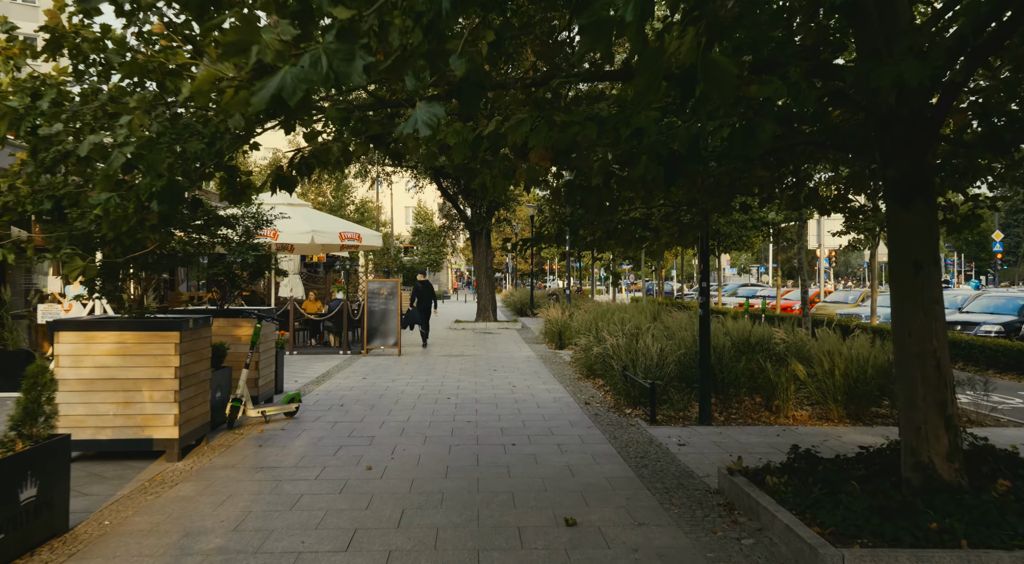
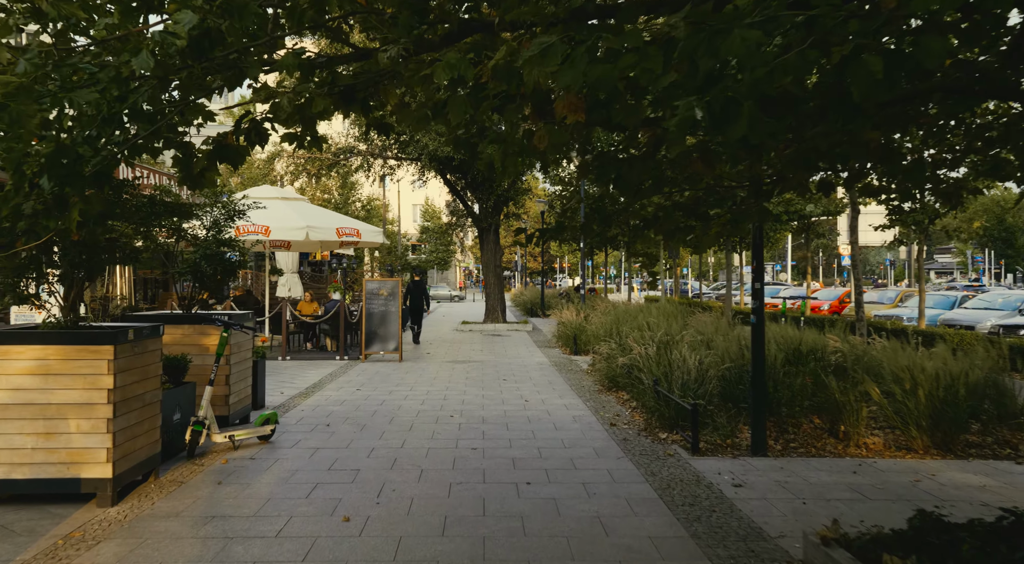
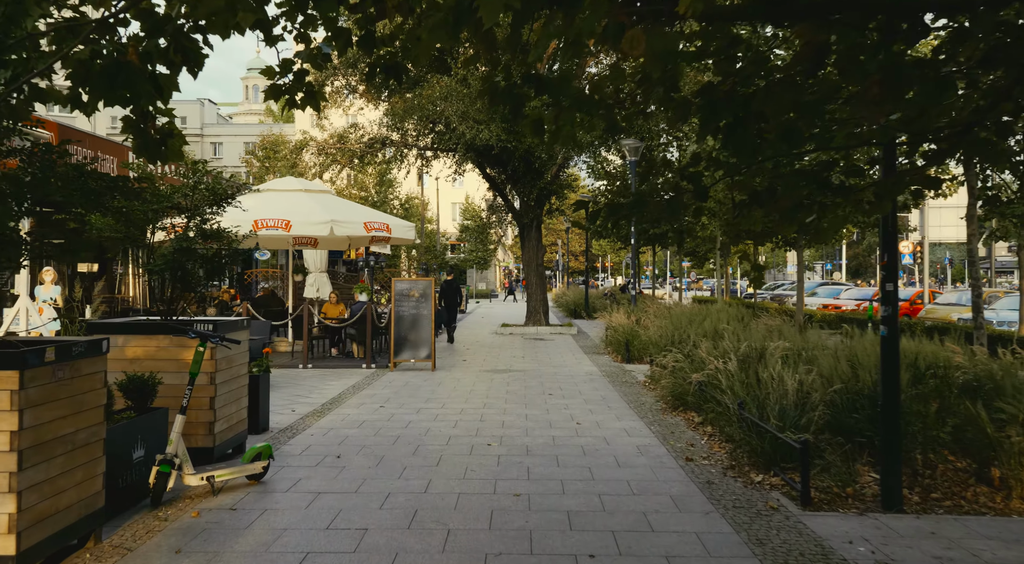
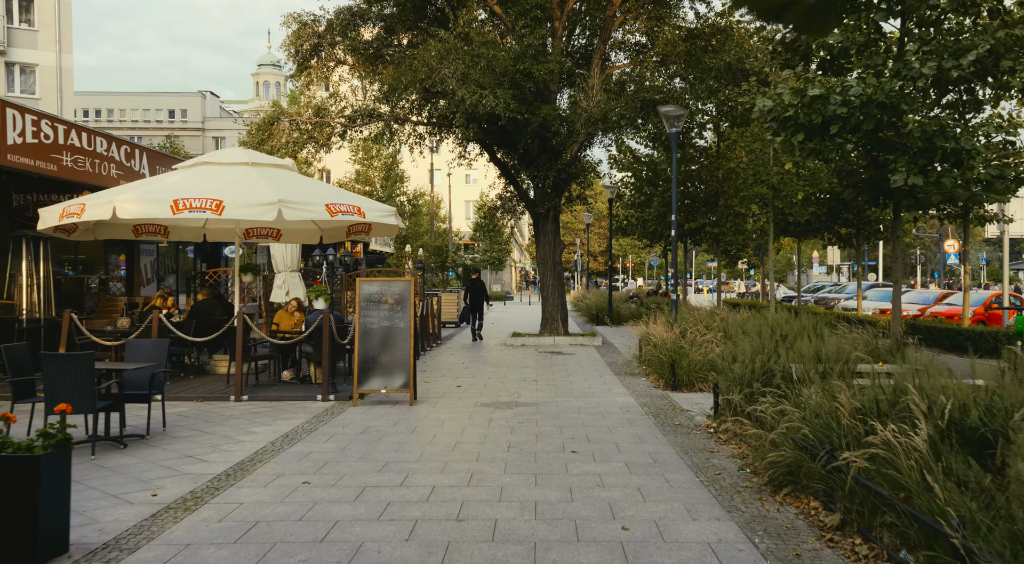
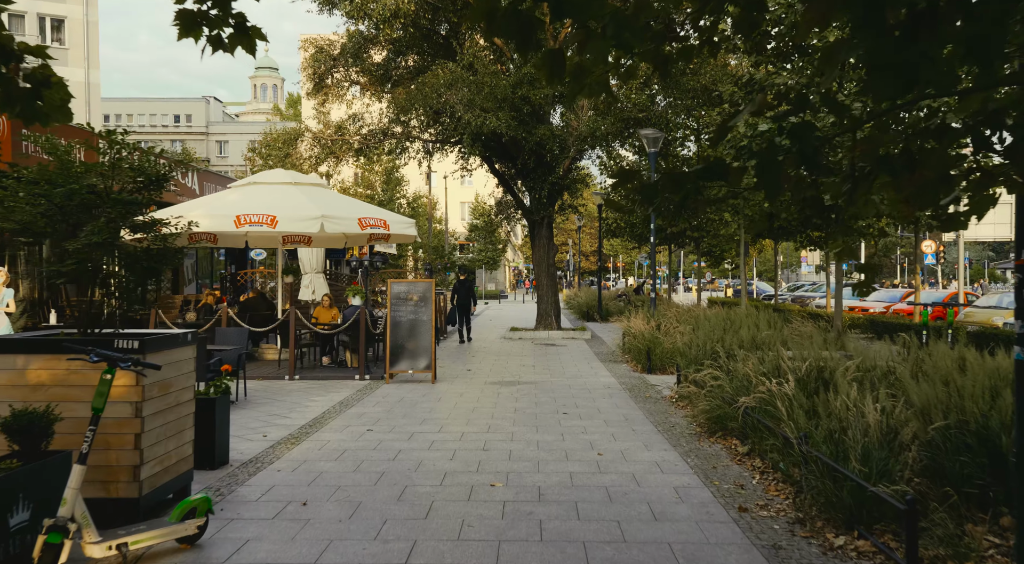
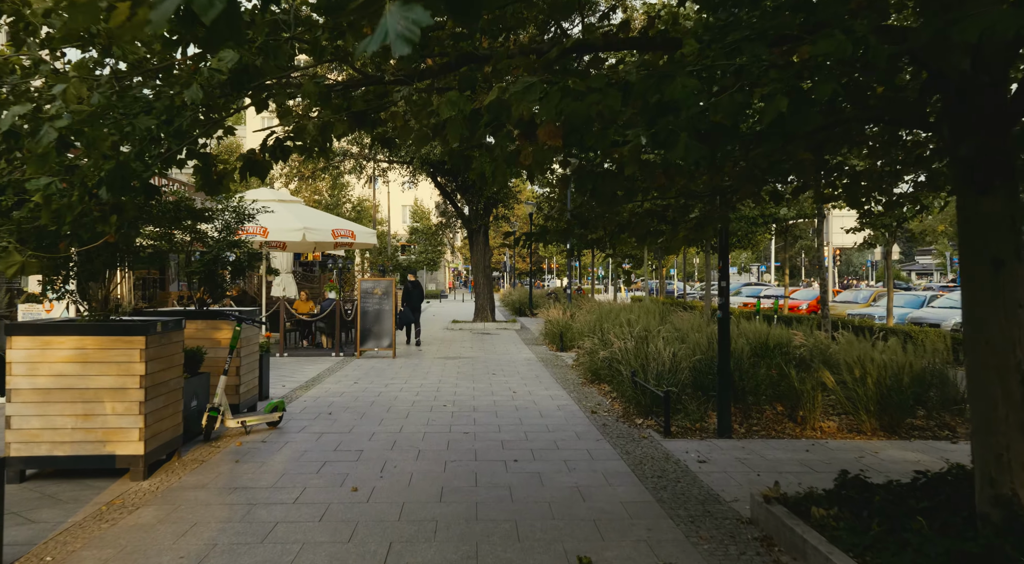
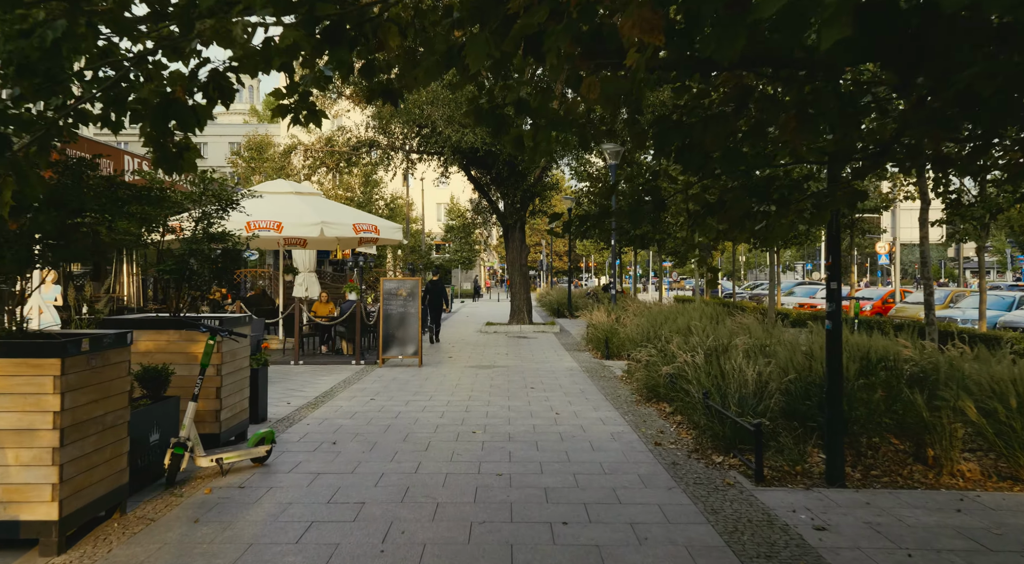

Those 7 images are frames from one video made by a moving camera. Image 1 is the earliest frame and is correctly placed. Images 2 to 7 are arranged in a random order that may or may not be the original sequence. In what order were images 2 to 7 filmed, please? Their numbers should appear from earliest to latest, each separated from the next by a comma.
6, 2, 7, 3, 5, 4
